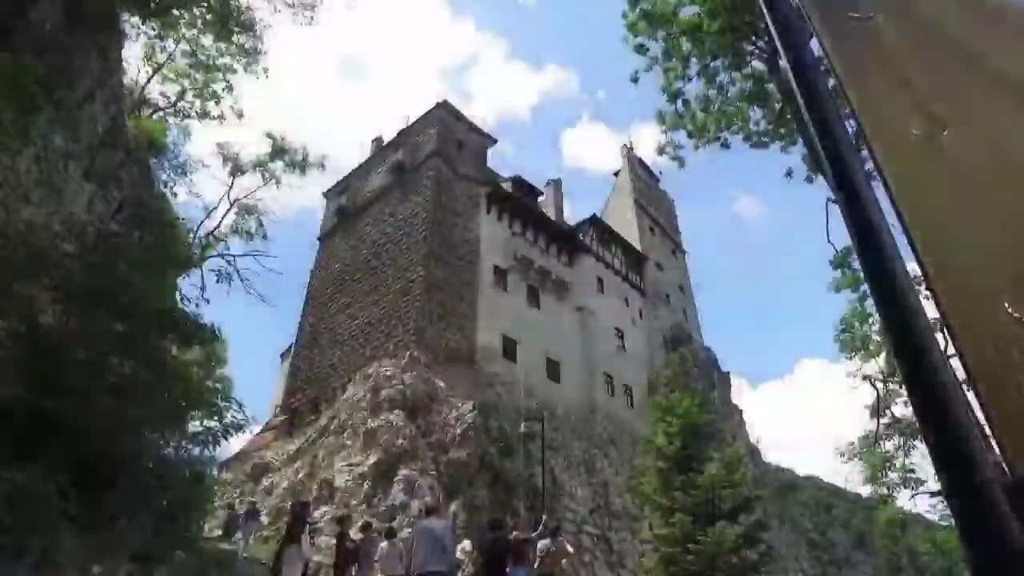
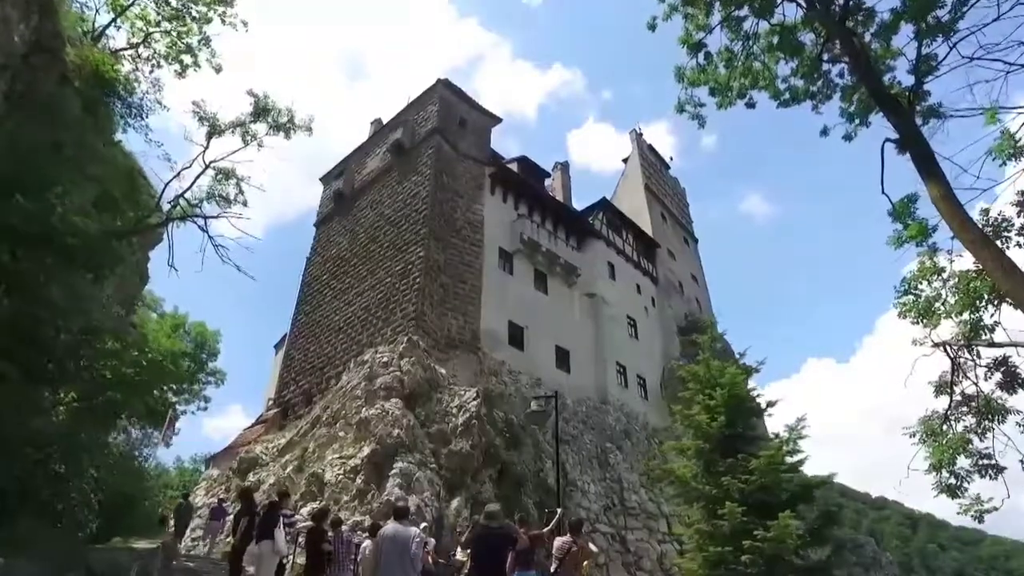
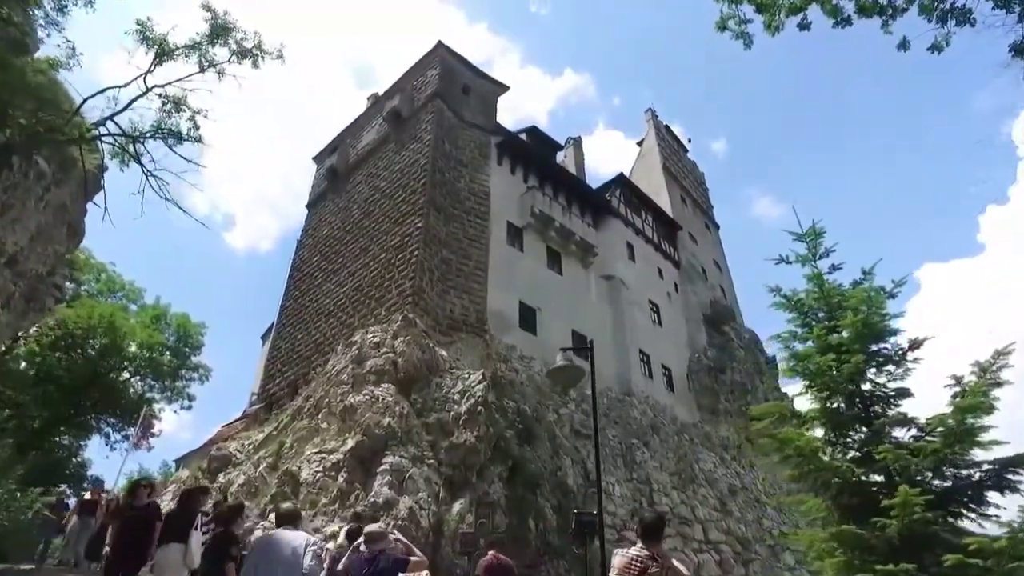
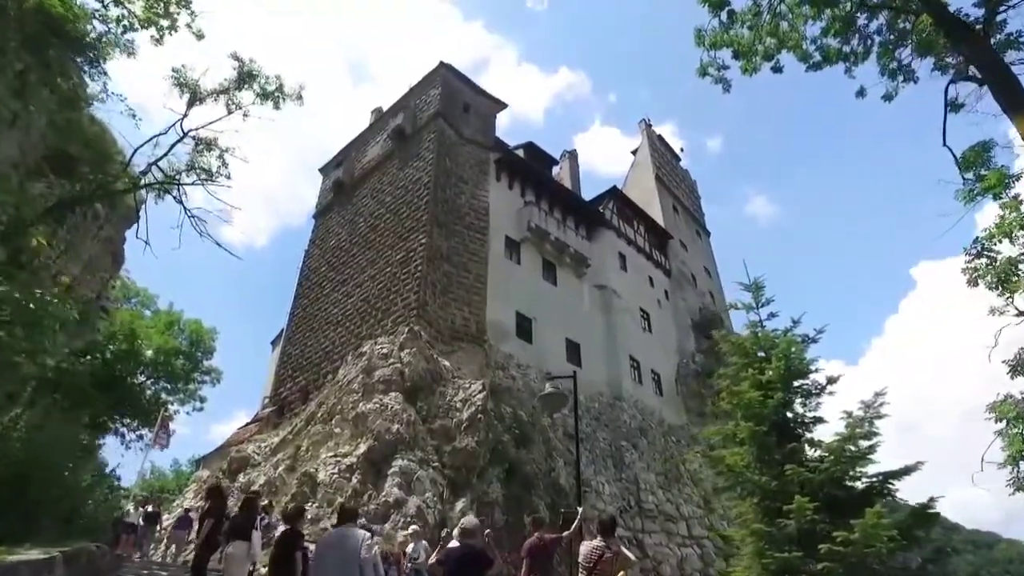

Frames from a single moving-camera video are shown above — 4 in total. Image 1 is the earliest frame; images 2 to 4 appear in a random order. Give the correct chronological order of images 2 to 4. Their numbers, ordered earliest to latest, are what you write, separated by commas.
2, 4, 3
